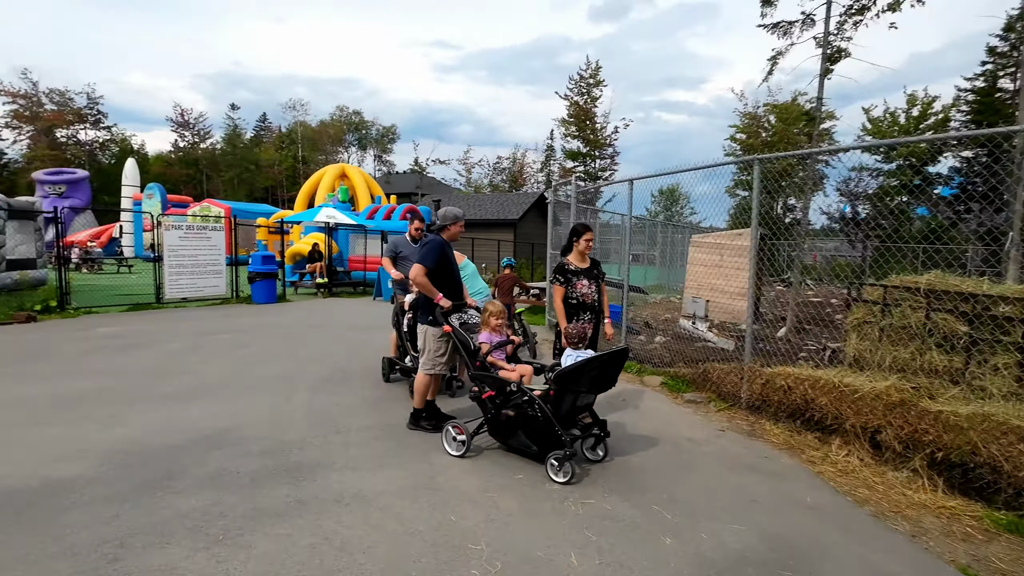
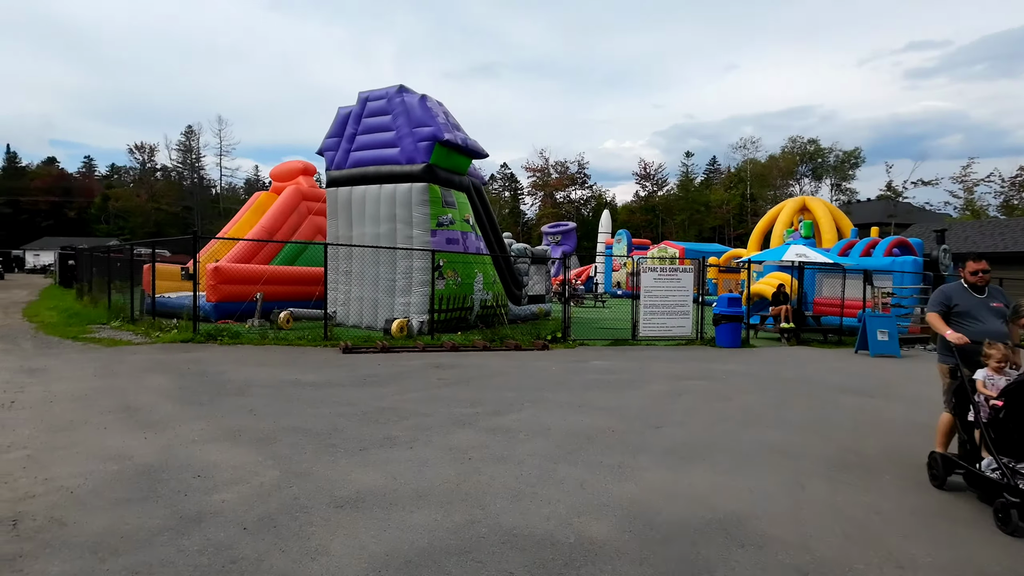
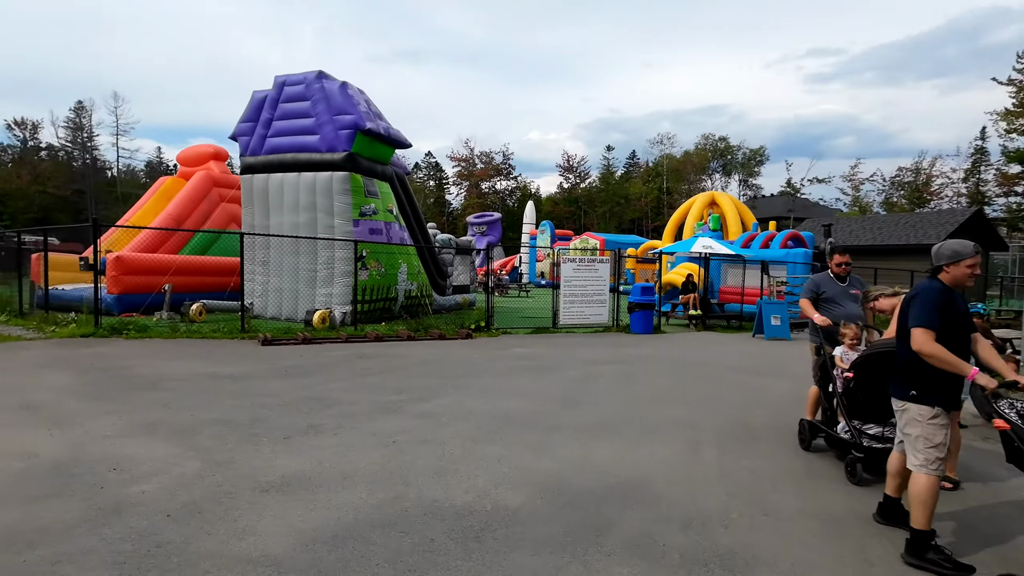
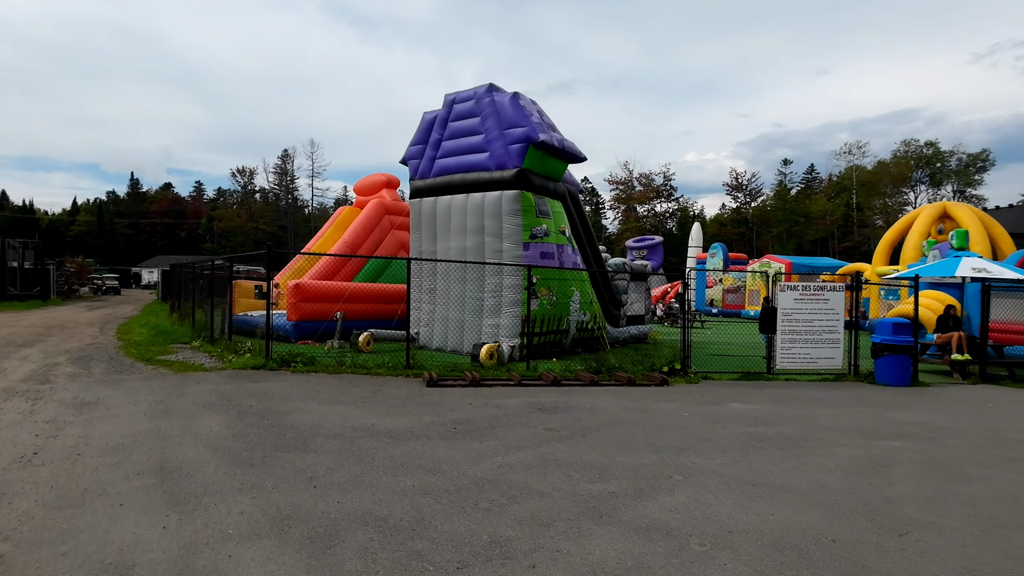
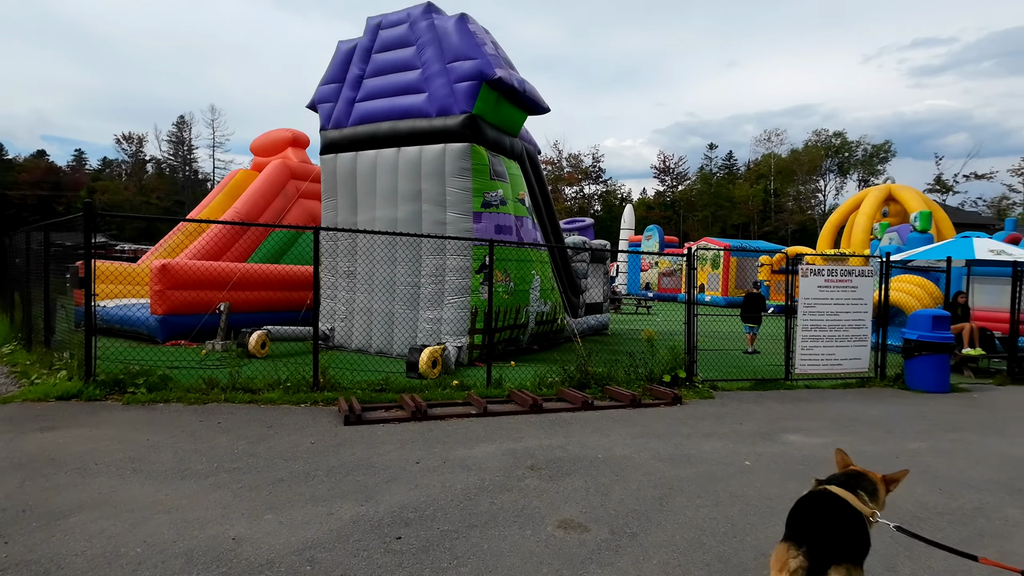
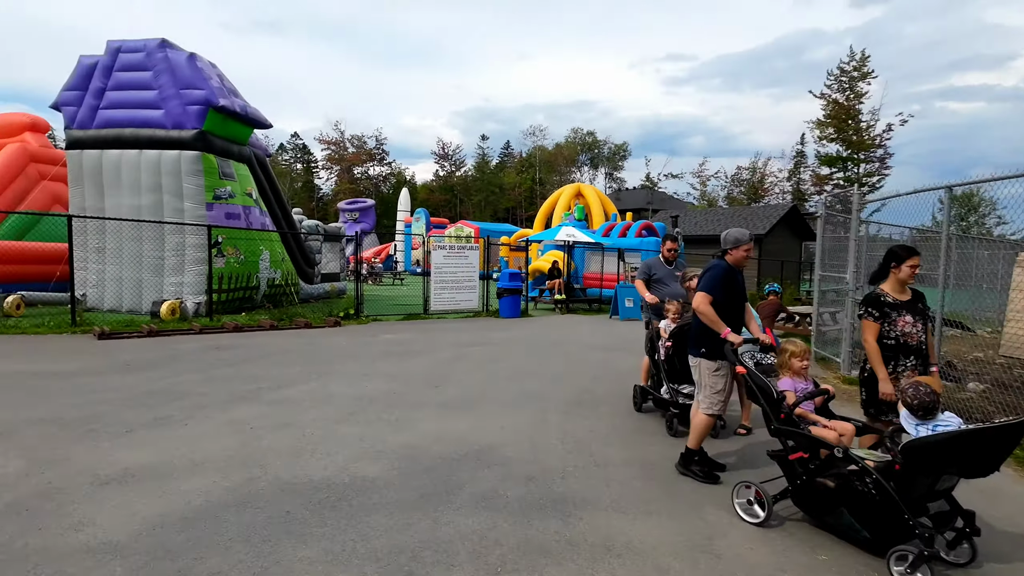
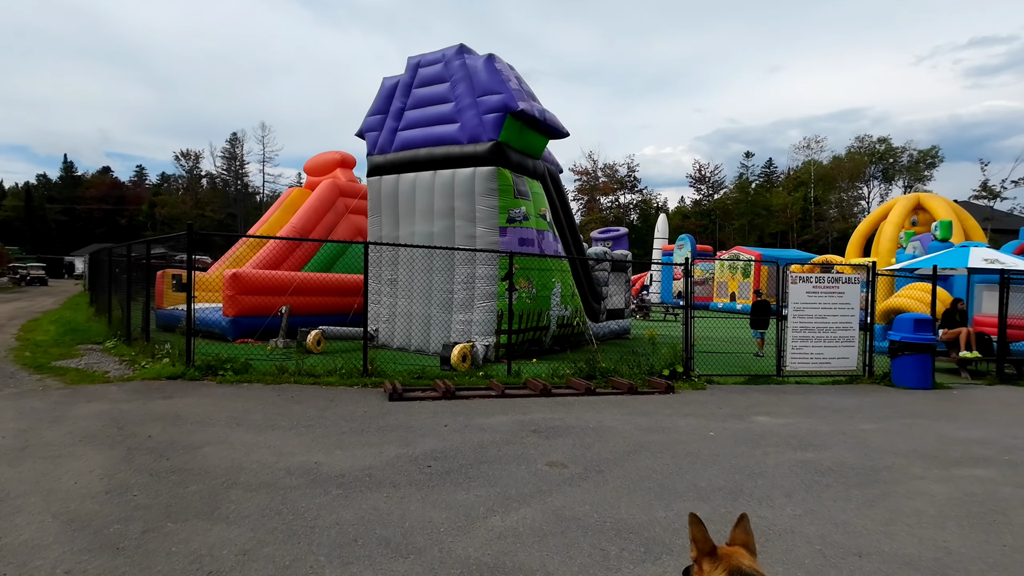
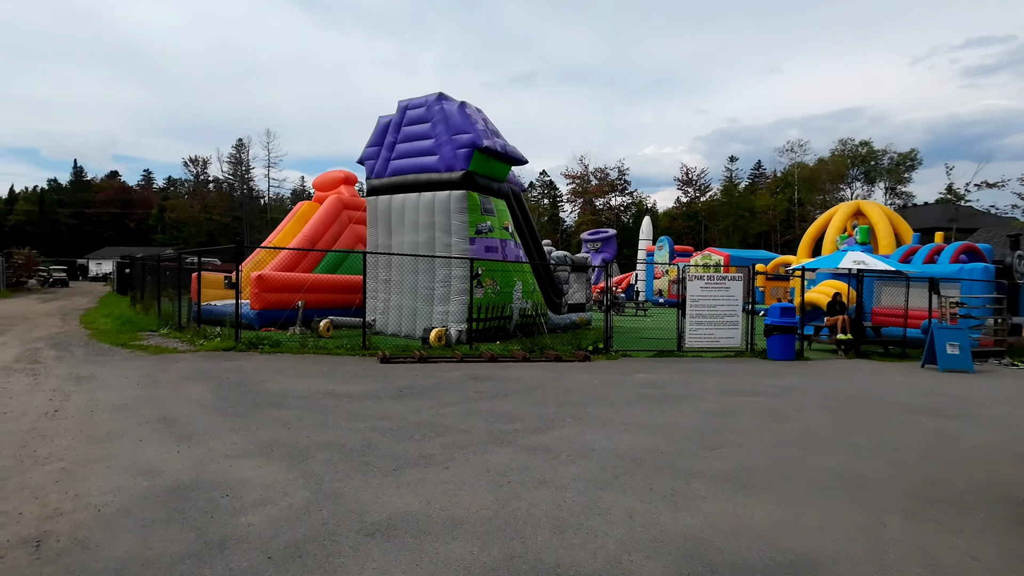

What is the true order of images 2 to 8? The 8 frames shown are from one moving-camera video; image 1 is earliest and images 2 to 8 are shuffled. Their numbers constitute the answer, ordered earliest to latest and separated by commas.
6, 3, 2, 8, 4, 7, 5
